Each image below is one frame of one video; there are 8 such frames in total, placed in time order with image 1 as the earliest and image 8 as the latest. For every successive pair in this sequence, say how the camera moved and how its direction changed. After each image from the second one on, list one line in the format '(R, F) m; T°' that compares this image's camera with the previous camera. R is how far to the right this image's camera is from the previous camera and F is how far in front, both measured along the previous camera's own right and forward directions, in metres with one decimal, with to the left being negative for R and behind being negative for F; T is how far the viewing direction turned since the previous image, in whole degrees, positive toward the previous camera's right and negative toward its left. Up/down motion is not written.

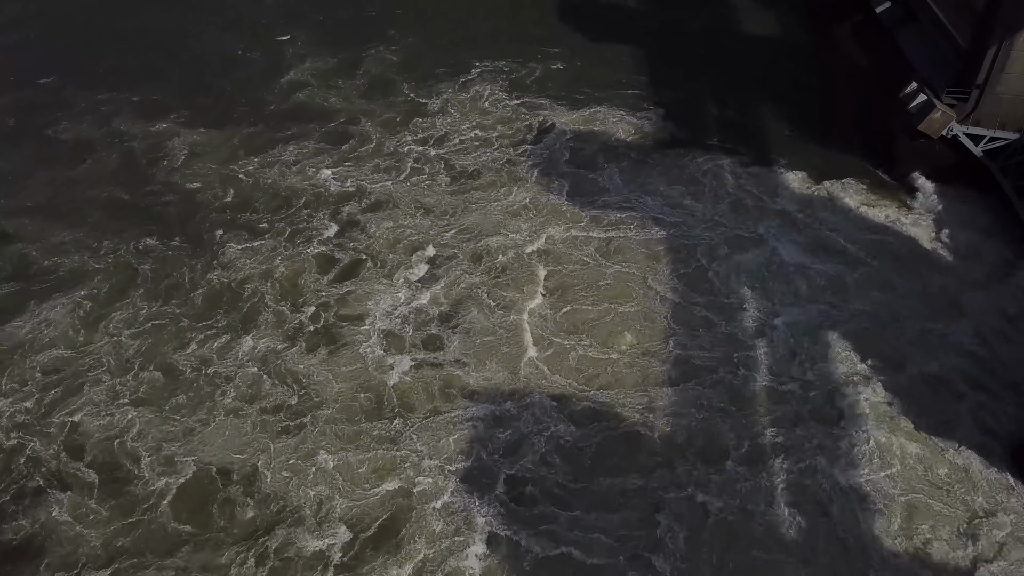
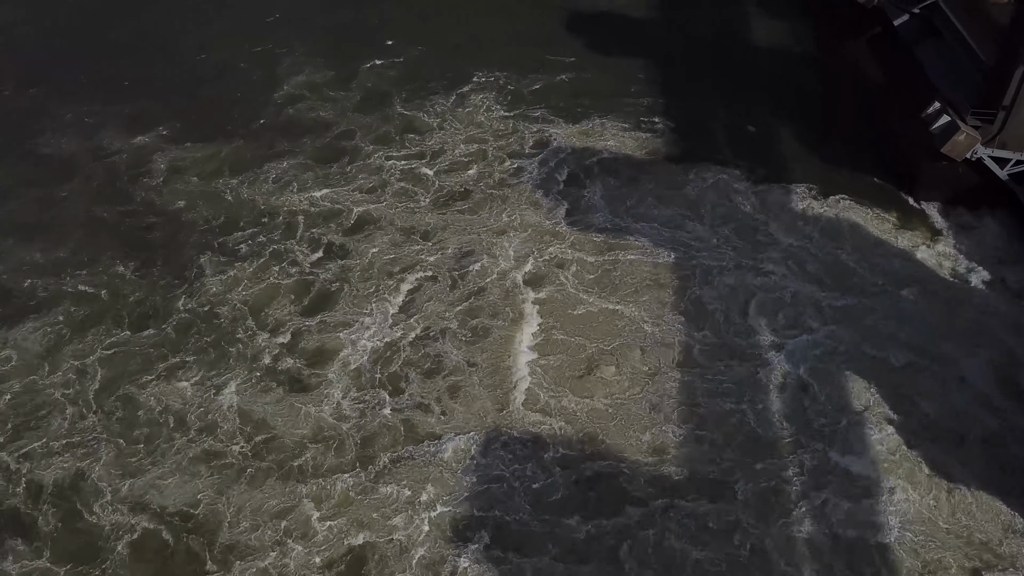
(-0.1, +1.2) m; 0°
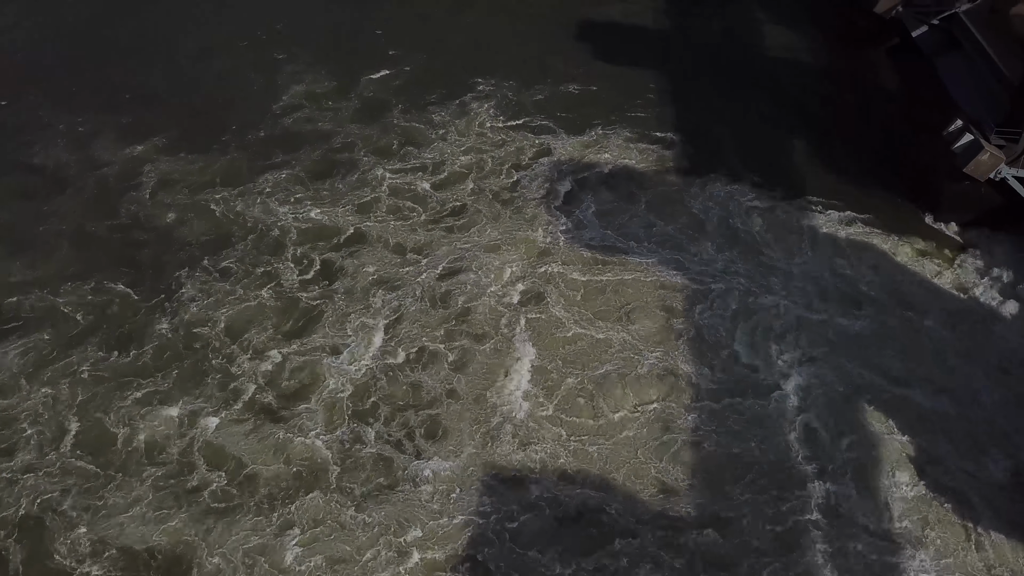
(+0.4, +0.8) m; -1°
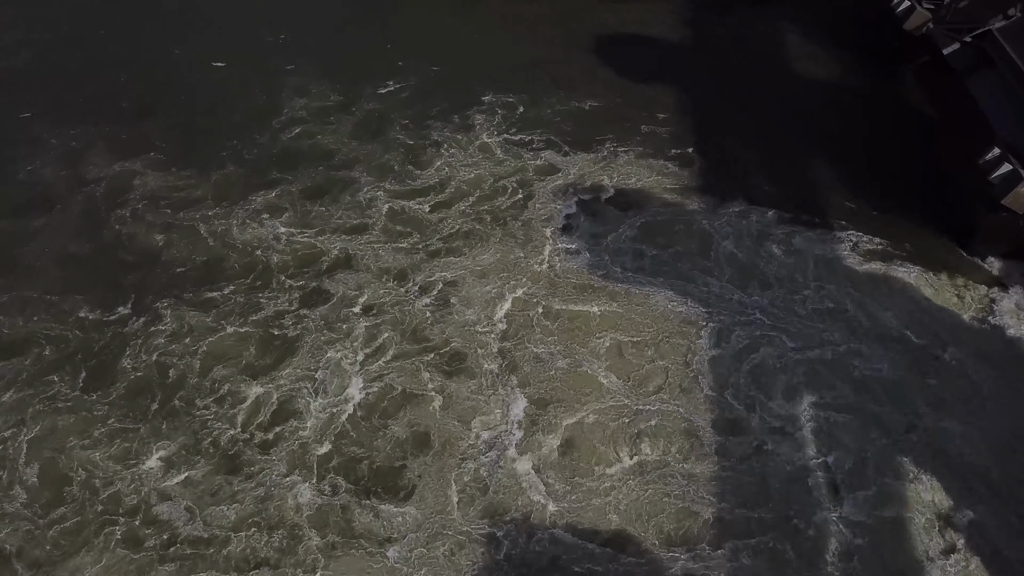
(+0.5, +1.1) m; -1°
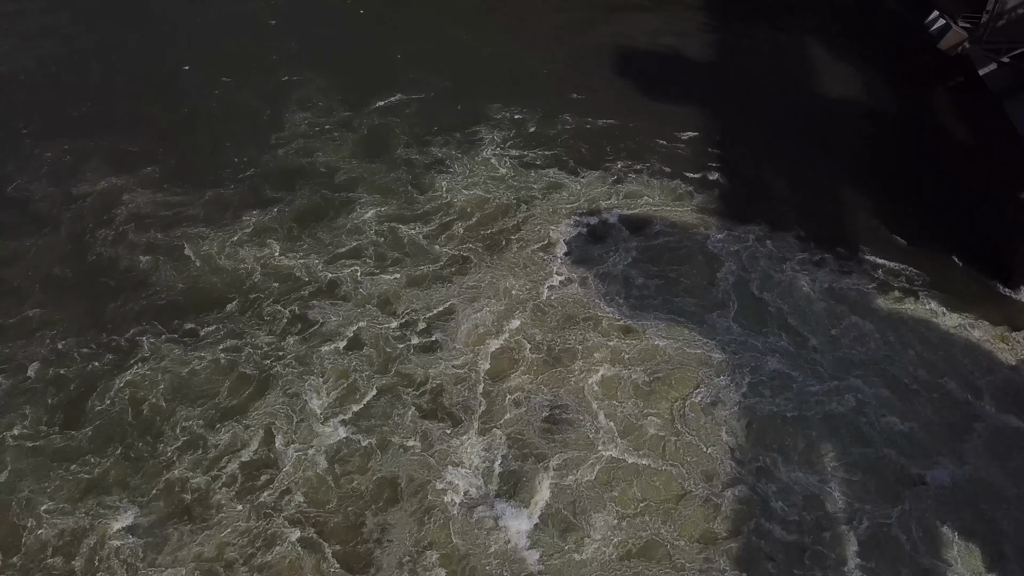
(+0.5, +1.2) m; -2°
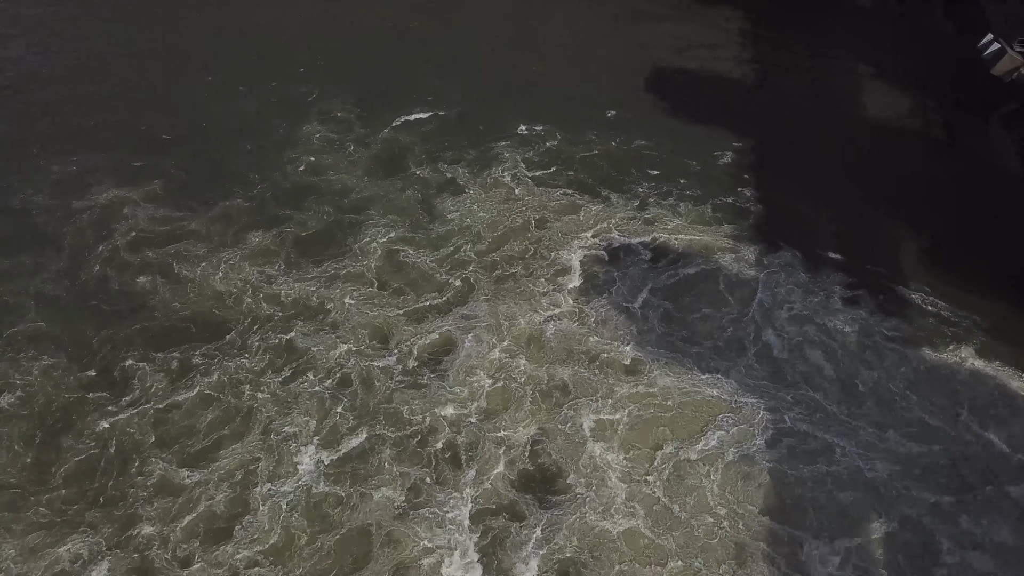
(+0.5, +1.2) m; -2°
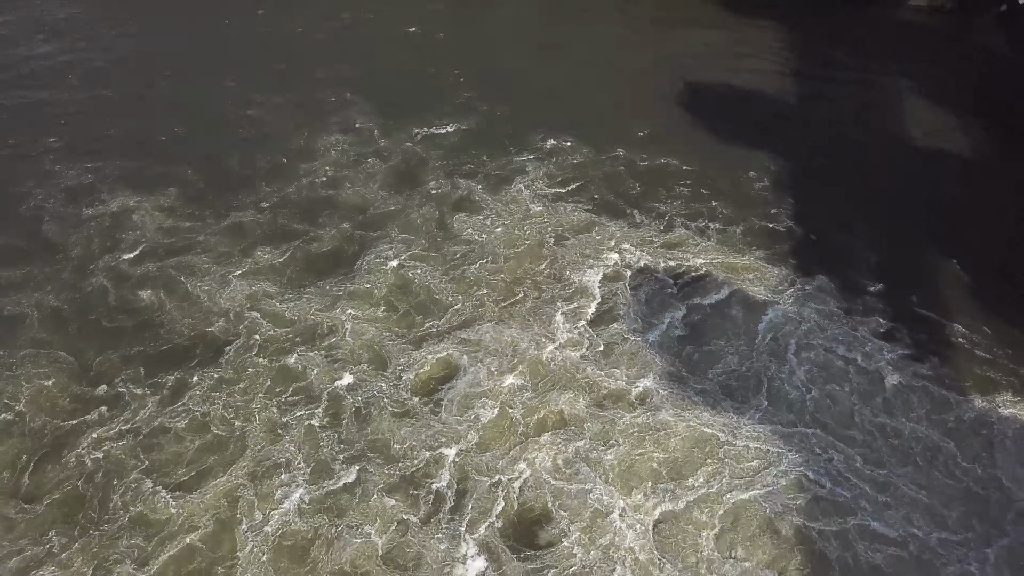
(+0.3, +0.9) m; -2°
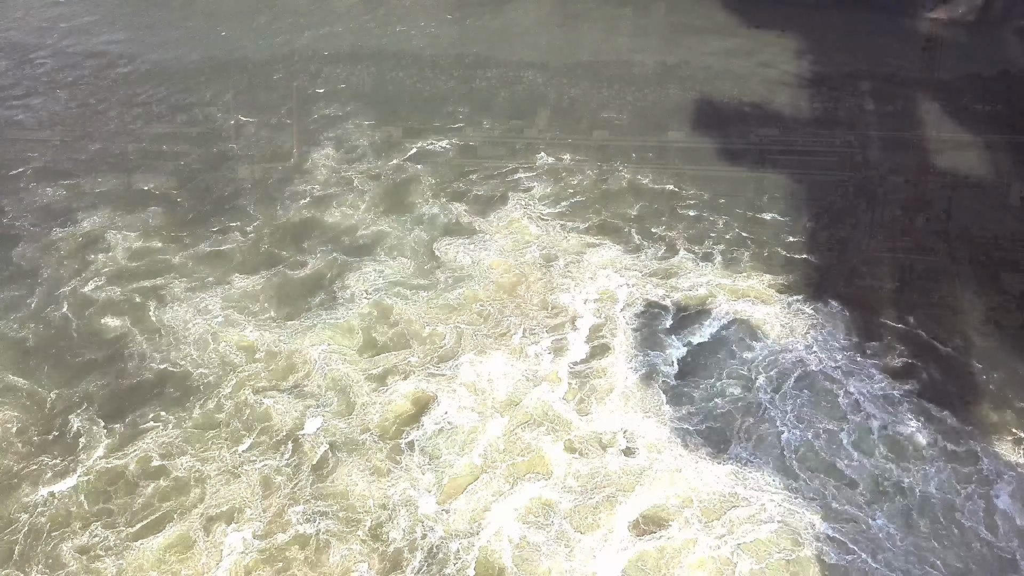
(+0.5, +1.1) m; -1°
